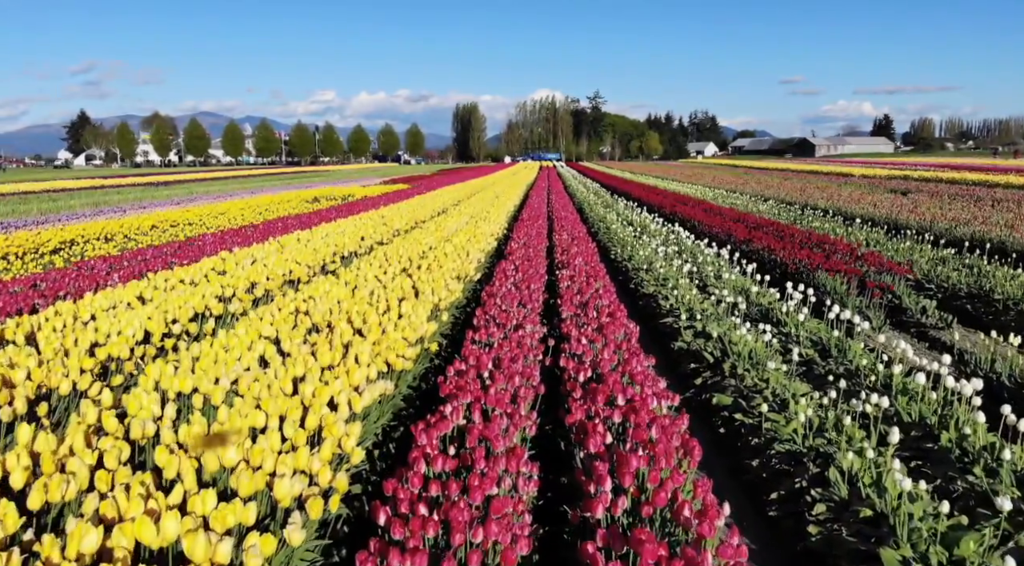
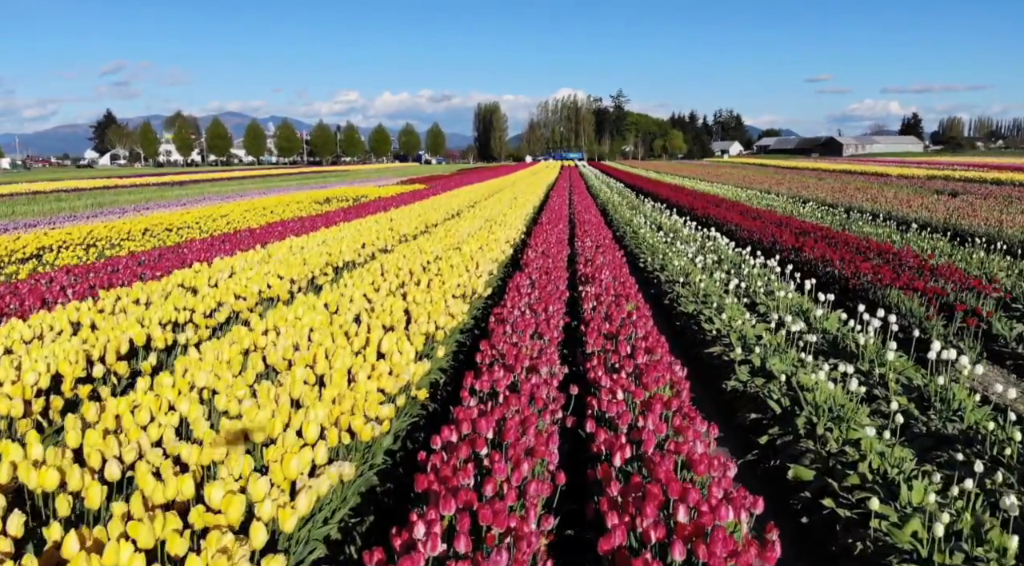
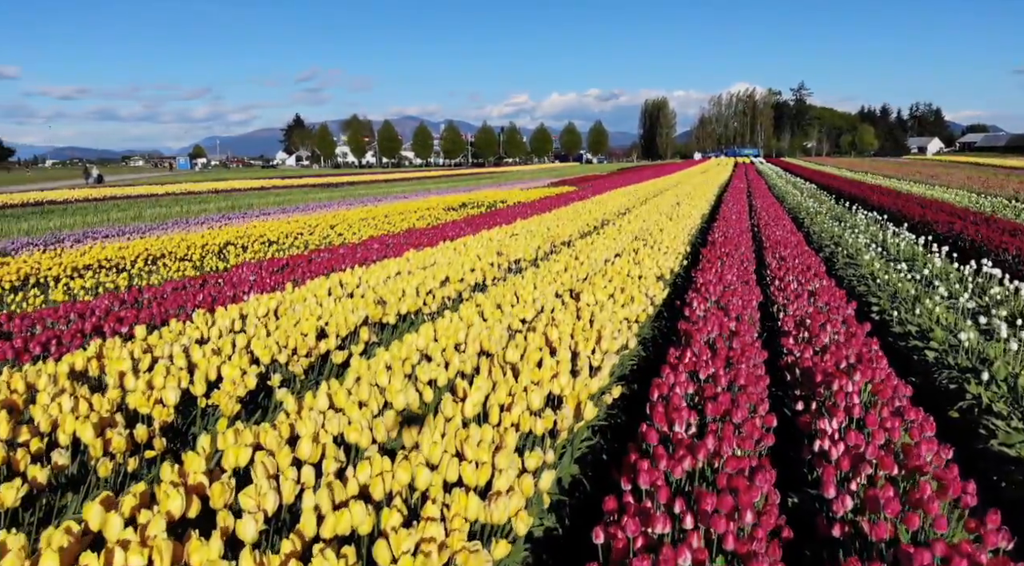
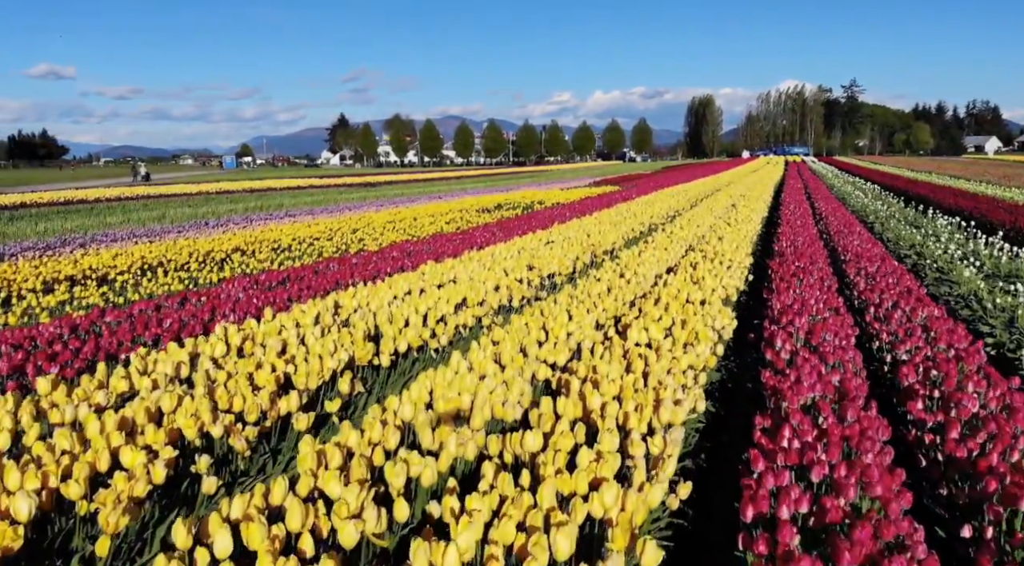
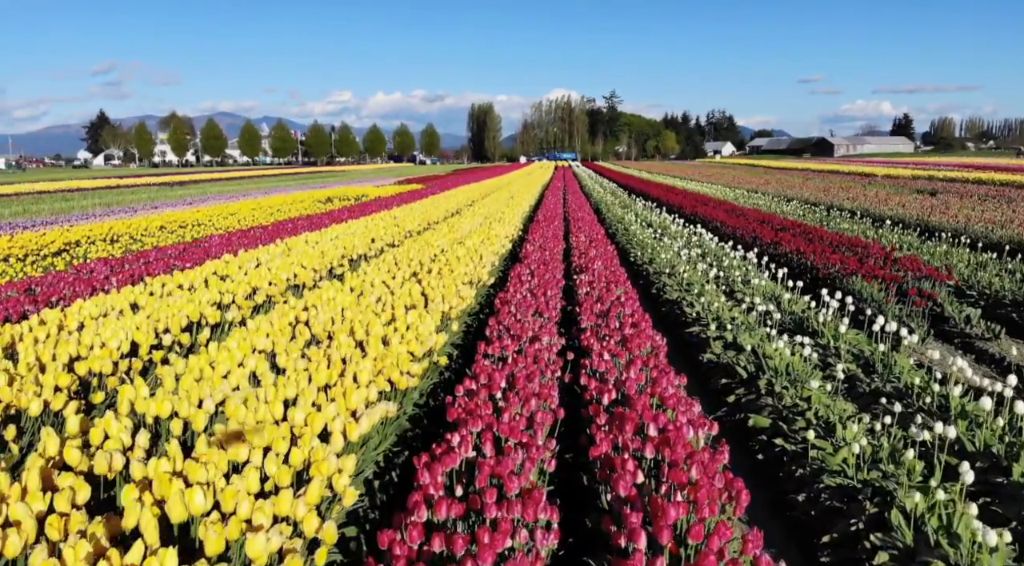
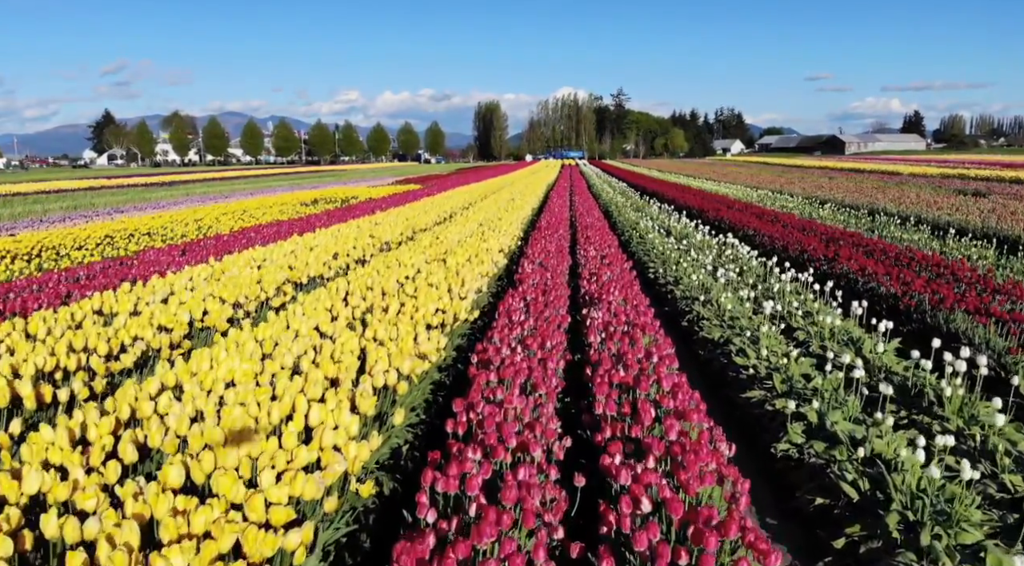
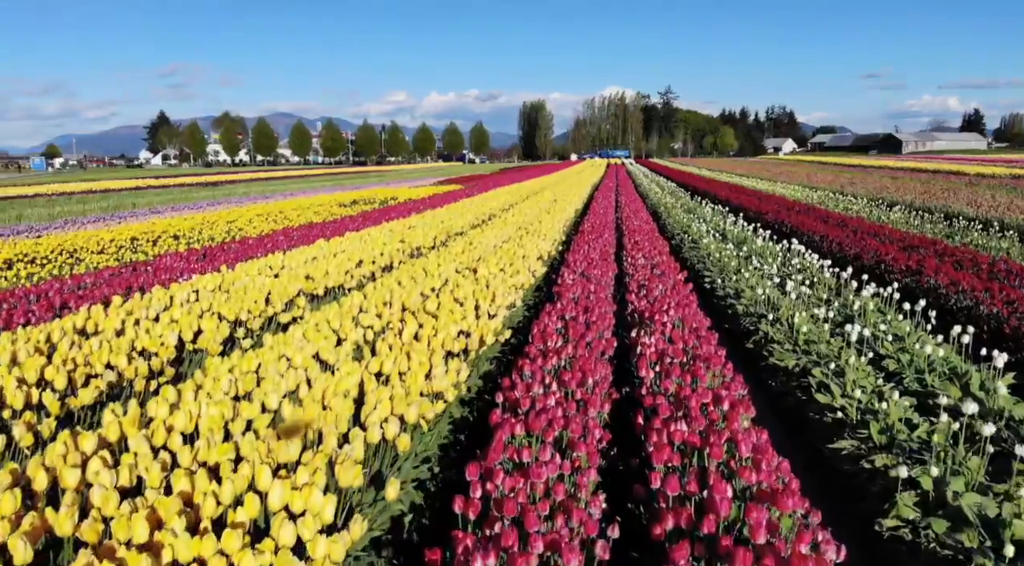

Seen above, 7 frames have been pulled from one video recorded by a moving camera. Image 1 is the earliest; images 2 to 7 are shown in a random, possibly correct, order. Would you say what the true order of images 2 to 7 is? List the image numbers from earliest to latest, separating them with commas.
5, 2, 6, 7, 3, 4
